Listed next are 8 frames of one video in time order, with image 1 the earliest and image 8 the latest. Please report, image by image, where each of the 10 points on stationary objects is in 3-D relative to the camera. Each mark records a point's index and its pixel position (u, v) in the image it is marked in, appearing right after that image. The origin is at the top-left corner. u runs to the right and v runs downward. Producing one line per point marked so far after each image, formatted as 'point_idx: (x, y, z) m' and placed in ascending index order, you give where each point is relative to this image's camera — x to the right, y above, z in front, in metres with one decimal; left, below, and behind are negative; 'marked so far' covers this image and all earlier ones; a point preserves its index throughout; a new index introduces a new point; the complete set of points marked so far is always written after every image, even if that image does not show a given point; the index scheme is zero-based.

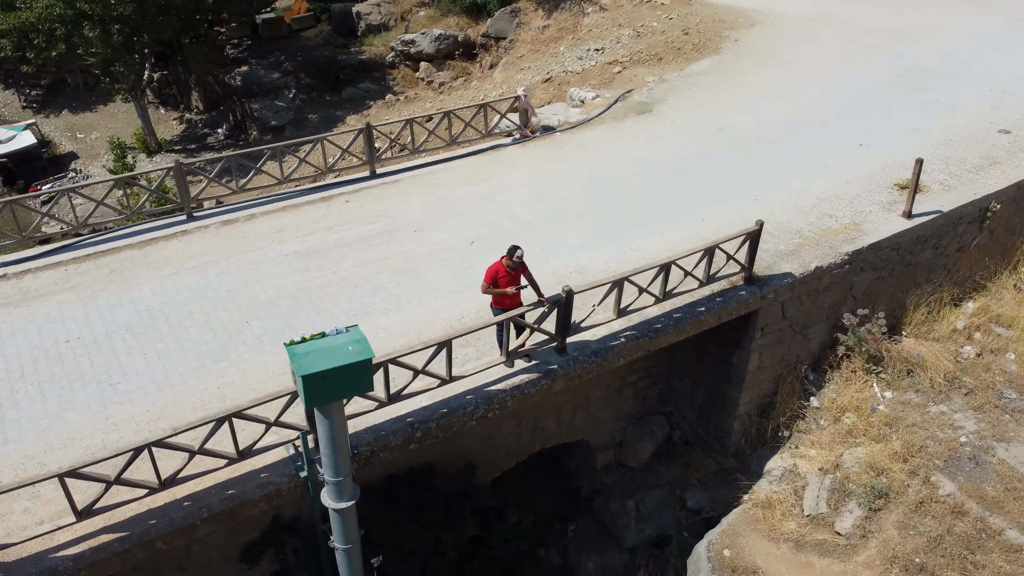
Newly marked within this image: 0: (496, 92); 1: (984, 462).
0: (-0.5, +4.0, +13.6) m
1: (+4.4, -1.6, +6.2) m
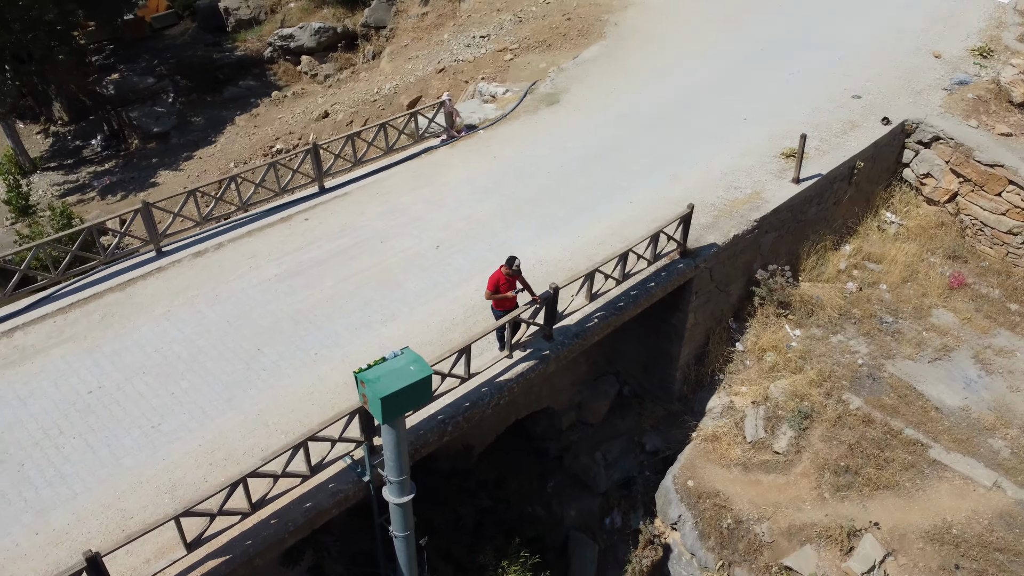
0: (-2.6, +4.2, +13.8) m
1: (+4.2, -1.0, +7.7) m
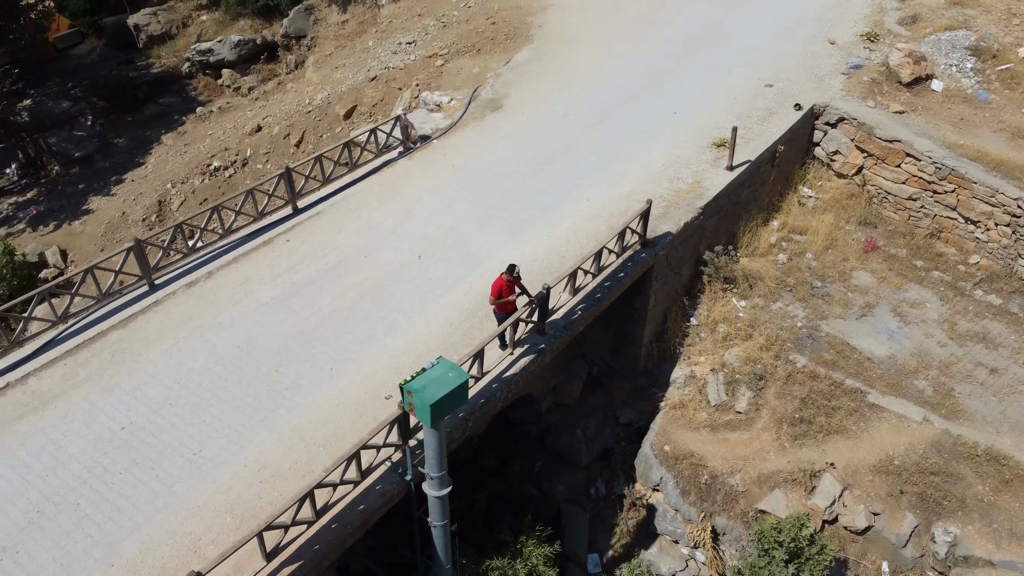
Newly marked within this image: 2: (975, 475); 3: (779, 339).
0: (-3.9, +4.0, +13.8) m
1: (+3.9, -0.6, +8.7) m
2: (+4.9, -1.9, +7.2) m
3: (+3.4, -0.6, +8.6) m
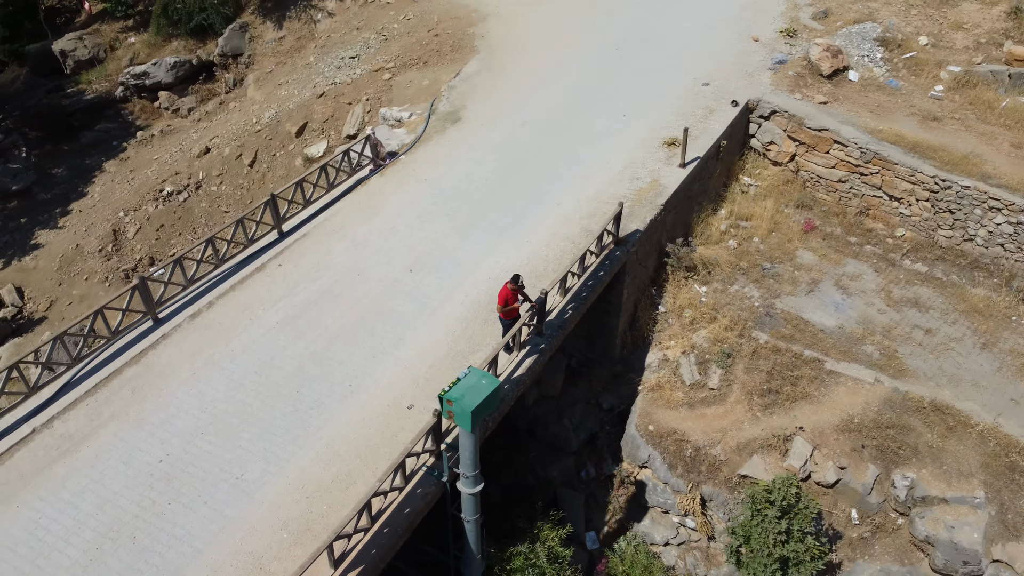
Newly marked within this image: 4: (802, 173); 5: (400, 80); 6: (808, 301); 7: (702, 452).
0: (-5.0, +3.6, +13.8) m
1: (+3.7, -0.4, +9.5) m
2: (+4.9, -1.6, +8.2) m
3: (+3.1, -0.4, +9.4) m
4: (+5.2, +2.1, +12.2) m
5: (-2.1, +3.9, +13.0) m
6: (+4.3, -0.2, +9.9) m
7: (+2.4, -2.0, +8.4) m
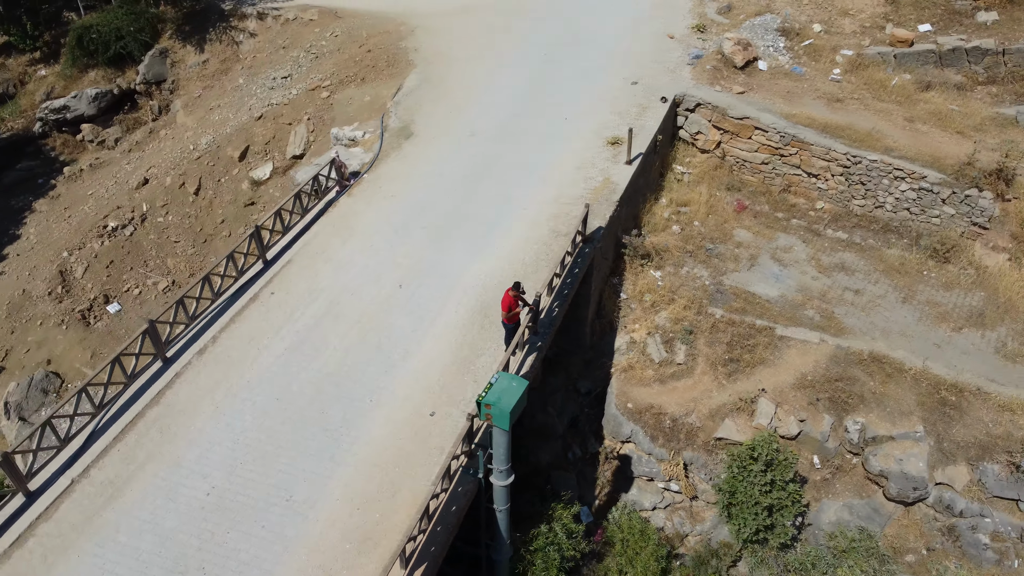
0: (-6.2, +3.1, +13.7) m
1: (+3.3, 0.0, +10.5) m
2: (+4.8, -1.1, +9.3) m
3: (+2.8, -0.1, +10.3) m
4: (+4.2, +2.5, +13.3) m
5: (-3.3, +3.7, +13.2) m
6: (+3.8, +0.2, +10.9) m
7: (+2.3, -1.8, +9.3) m
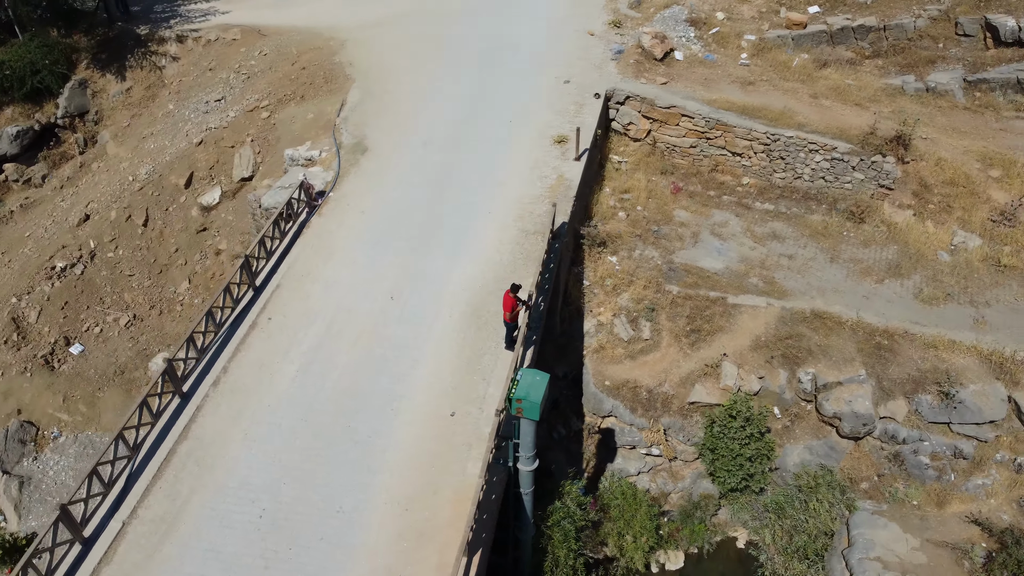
0: (-7.3, +2.4, +13.4) m
1: (+2.7, +0.3, +11.4) m
2: (+4.5, -0.6, +10.4) m
3: (+2.3, +0.2, +11.1) m
4: (+3.0, +3.0, +14.3) m
5: (-4.5, +3.3, +13.2) m
6: (+3.2, +0.7, +11.9) m
7: (+2.1, -1.5, +10.1) m
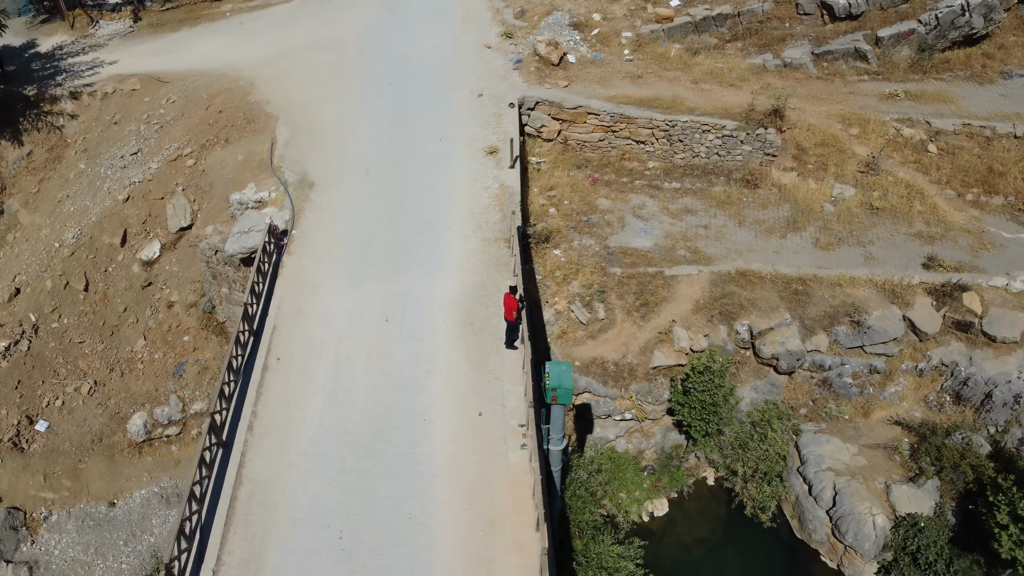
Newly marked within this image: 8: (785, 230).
0: (-8.5, +1.1, +13.0) m
1: (+1.9, +0.7, +12.7) m
2: (+3.9, 0.0, +12.0) m
3: (+1.5, +0.4, +12.3) m
4: (+1.3, +3.3, +15.5) m
5: (-5.9, +2.4, +13.3) m
6: (+2.2, +1.1, +13.2) m
7: (+1.8, -1.3, +11.3) m
8: (+5.3, +1.1, +13.3) m
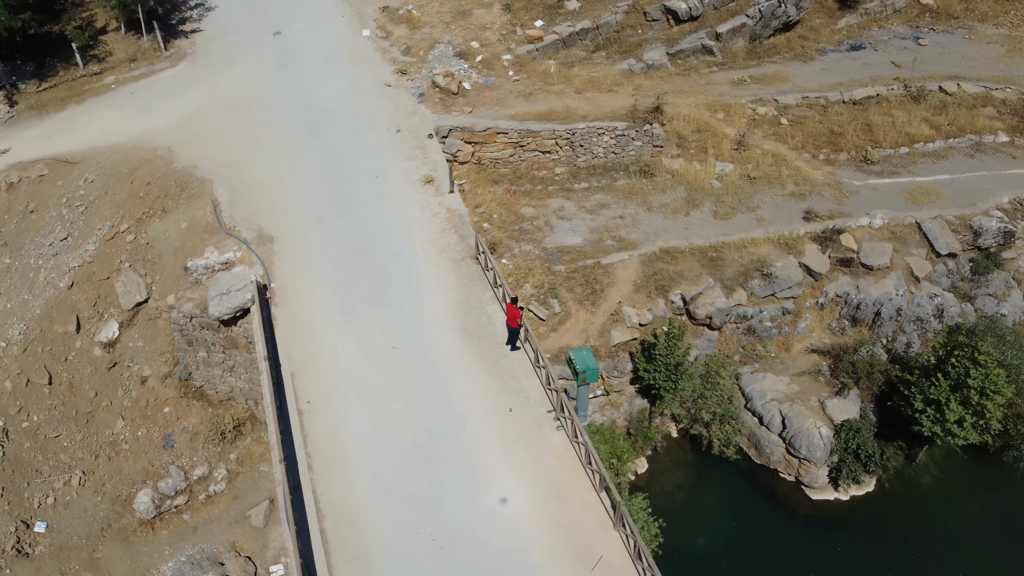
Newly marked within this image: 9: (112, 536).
0: (-9.4, -0.8, +12.6) m
1: (+0.9, +0.7, +14.1) m
2: (+3.1, +0.5, +13.8) m
3: (+0.6, +0.5, +13.7) m
4: (-0.7, +3.1, +16.8) m
5: (-7.1, +1.0, +13.3) m
6: (+1.0, +1.1, +14.7) m
7: (+1.4, -1.1, +12.7) m
8: (+4.0, +1.8, +15.4) m
9: (-6.3, -3.9, +10.7) m
